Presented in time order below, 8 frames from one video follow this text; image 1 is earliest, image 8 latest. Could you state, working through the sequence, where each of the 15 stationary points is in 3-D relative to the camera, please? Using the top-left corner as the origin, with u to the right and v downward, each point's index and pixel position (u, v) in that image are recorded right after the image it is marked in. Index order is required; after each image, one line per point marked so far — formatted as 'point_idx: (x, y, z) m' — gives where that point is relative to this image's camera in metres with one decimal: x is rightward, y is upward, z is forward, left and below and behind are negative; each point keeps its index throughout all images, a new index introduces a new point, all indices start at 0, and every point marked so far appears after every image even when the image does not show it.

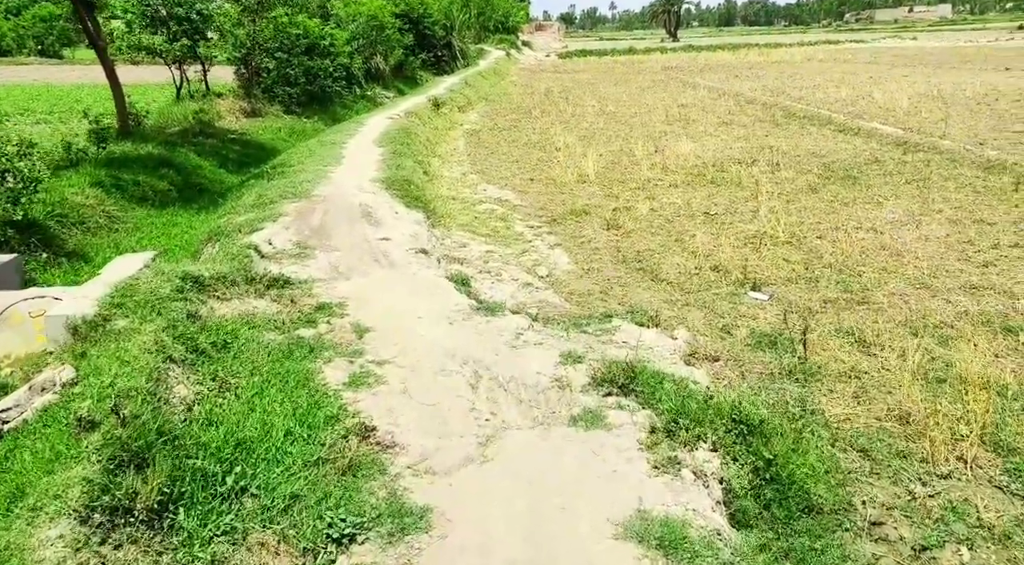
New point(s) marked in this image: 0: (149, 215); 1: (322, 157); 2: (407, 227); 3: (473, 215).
0: (-5.6, +1.0, +11.4) m
1: (-3.6, +2.4, +13.9) m
2: (-1.4, +0.7, +9.9) m
3: (-0.7, +1.1, +12.2) m
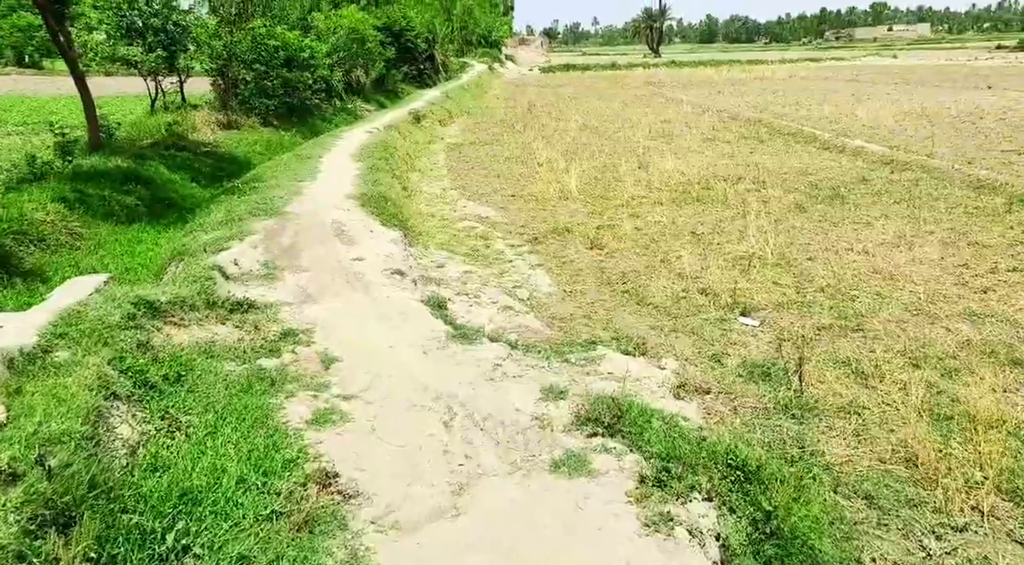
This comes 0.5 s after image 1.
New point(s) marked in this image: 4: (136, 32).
0: (-5.9, +0.7, +10.9) m
1: (-4.0, +2.0, +13.5) m
2: (-1.7, +0.5, +9.5) m
3: (-1.0, +0.8, +11.8) m
4: (-9.9, +6.6, +19.2) m
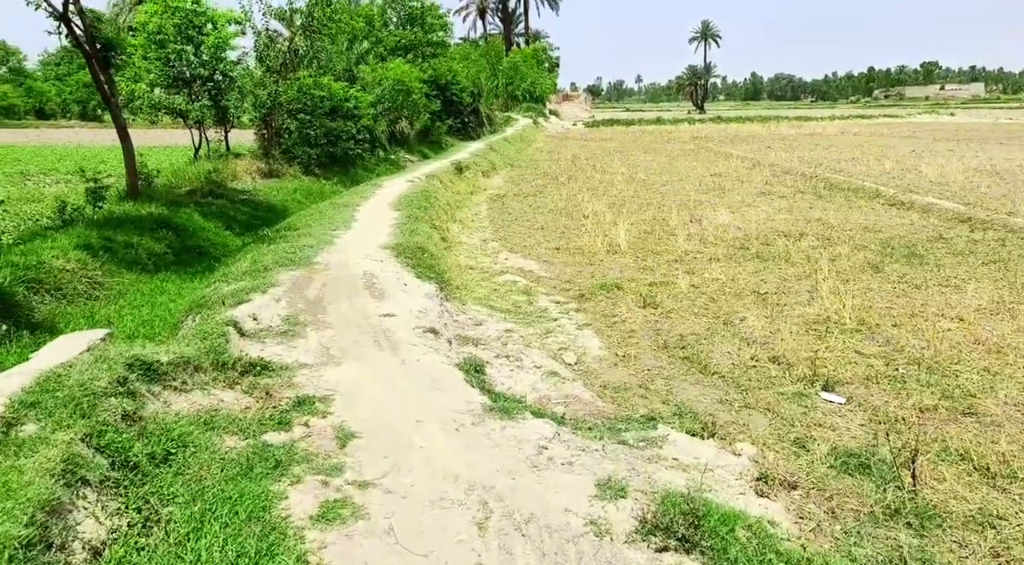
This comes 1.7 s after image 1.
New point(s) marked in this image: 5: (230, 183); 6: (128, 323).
0: (-5.3, 0.0, +10.3) m
1: (-3.2, +1.1, +12.9) m
2: (-1.1, -0.2, +8.7) m
3: (-0.3, -0.1, +11.0) m
4: (-8.7, +5.3, +19.2) m
5: (-7.0, +2.4, +18.0) m
6: (-4.5, -0.5, +8.5) m
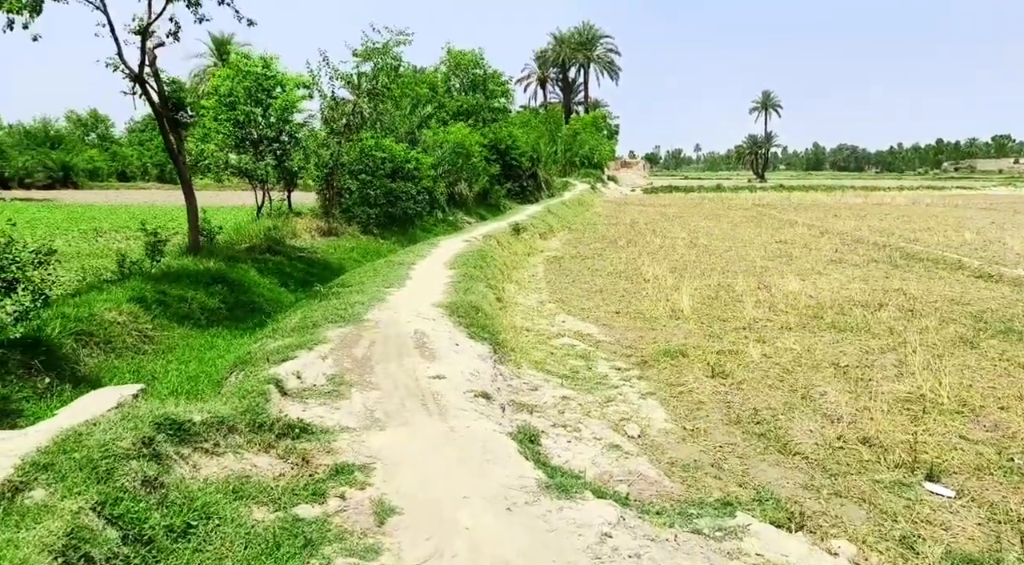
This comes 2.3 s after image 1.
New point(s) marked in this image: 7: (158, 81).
0: (-4.5, -0.8, +10.1) m
1: (-2.2, +0.1, +12.6) m
2: (-0.5, -0.9, +8.2) m
3: (+0.5, -1.0, +10.4) m
4: (-7.1, +3.8, +19.7) m
5: (-5.5, +1.0, +18.1) m
6: (-3.8, -1.1, +8.2) m
7: (-7.3, +4.1, +15.0) m
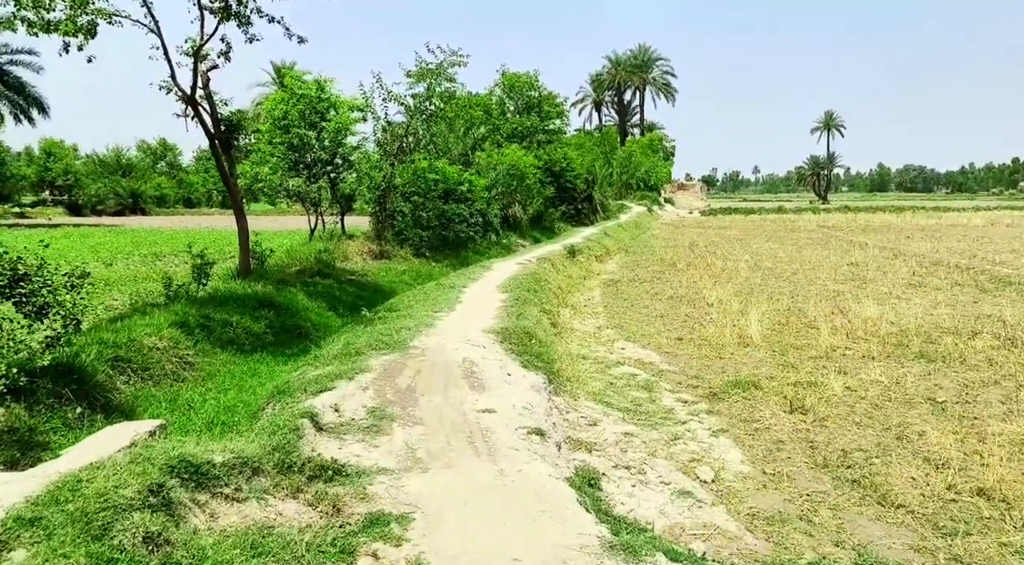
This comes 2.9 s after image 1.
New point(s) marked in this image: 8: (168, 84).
0: (-3.8, -1.1, +9.8) m
1: (-1.2, -0.3, +12.1) m
2: (+0.1, -1.2, +7.5) m
3: (+1.3, -1.3, +9.7) m
4: (-5.6, +3.2, +19.6) m
5: (-4.2, +0.5, +17.9) m
6: (-3.3, -1.4, +7.8) m
7: (-6.2, +3.7, +14.9) m
8: (-6.5, +3.8, +13.9) m
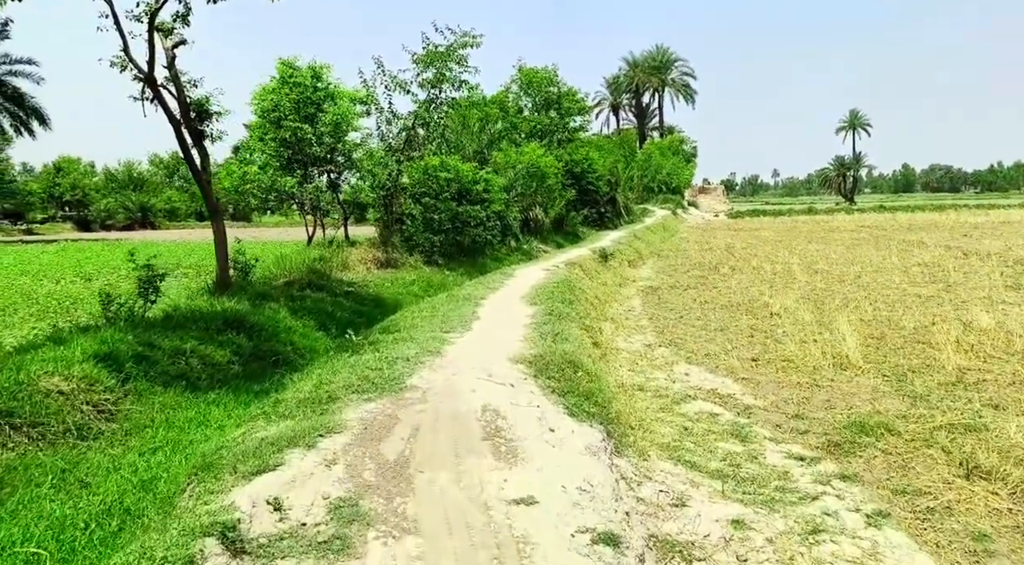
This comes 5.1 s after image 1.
0: (-3.4, -1.2, +7.2) m
1: (-0.8, -0.5, +9.5) m
2: (+0.4, -1.2, +4.9) m
3: (+1.7, -1.4, +7.0) m
4: (-5.1, +2.9, +17.2) m
5: (-3.6, +0.2, +15.4) m
6: (-2.9, -1.5, +5.3) m
7: (-5.7, +3.4, +12.5) m
8: (-6.1, +3.5, +11.5) m
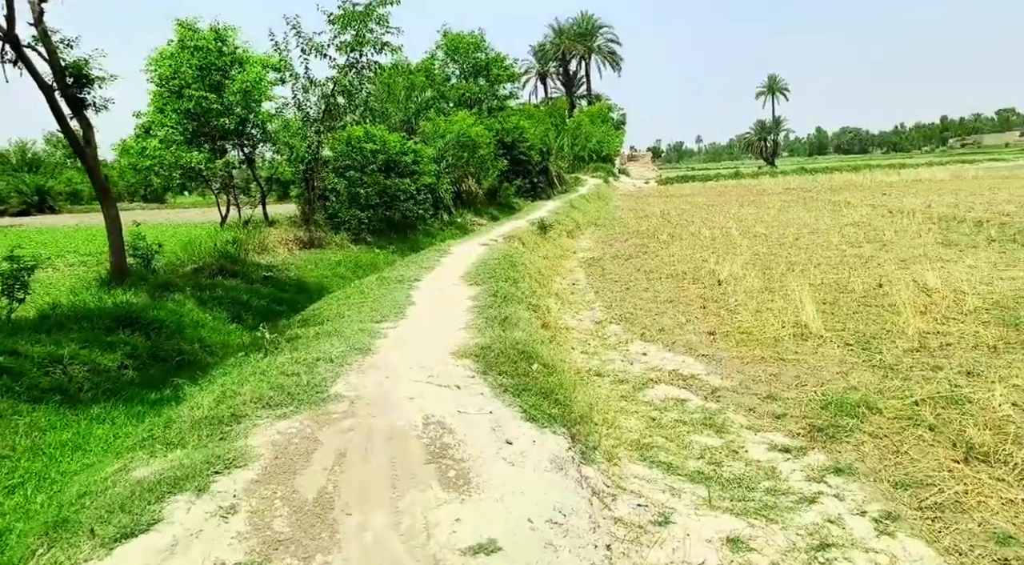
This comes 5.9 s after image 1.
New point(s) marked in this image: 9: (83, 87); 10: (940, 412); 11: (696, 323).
0: (-3.9, -1.2, +6.0) m
1: (-1.5, -0.3, +8.4) m
2: (+0.1, -1.1, +4.0) m
3: (+1.2, -1.2, +6.2) m
4: (-6.6, +3.2, +15.6) m
5: (-4.9, +0.5, +14.0) m
6: (-3.2, -1.5, +4.1) m
7: (-6.9, +3.5, +10.8) m
8: (-7.2, +3.6, +9.8) m
9: (-6.6, +3.0, +11.4) m
10: (+3.6, -1.1, +6.1) m
11: (+2.7, -0.6, +10.4) m
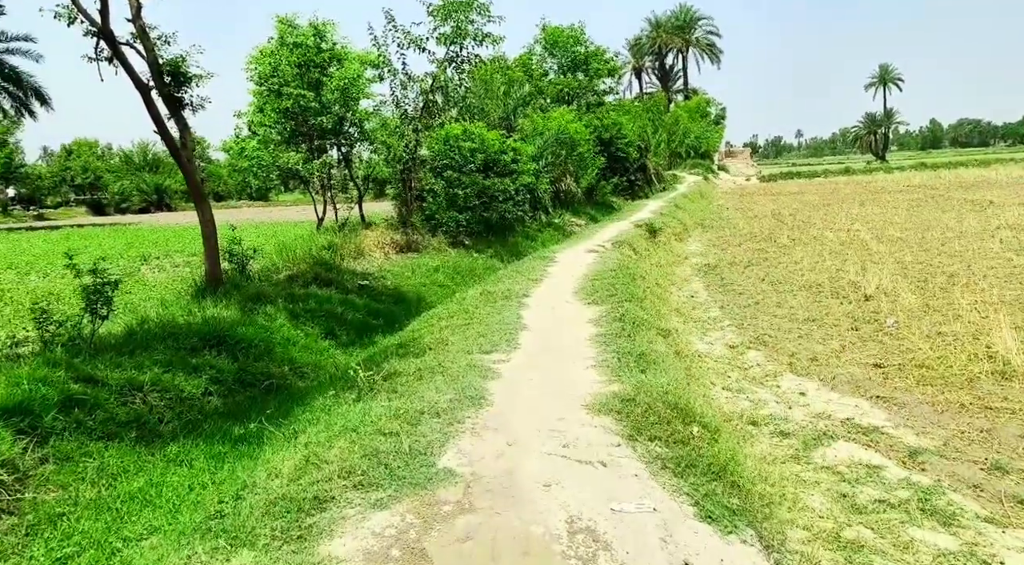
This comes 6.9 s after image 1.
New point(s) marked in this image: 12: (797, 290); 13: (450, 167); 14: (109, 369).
0: (-2.9, -1.4, +5.2) m
1: (-0.3, -0.5, +7.3) m
2: (+0.9, -1.4, +2.7) m
3: (+2.2, -1.4, +4.8) m
4: (-4.3, +3.1, +15.0) m
5: (-2.9, +0.4, +13.2) m
6: (-2.4, -1.7, +3.2) m
7: (-5.2, +3.4, +10.3) m
8: (-5.6, +3.5, +9.3) m
9: (-4.9, +2.9, +10.8) m
10: (+4.5, -1.4, +4.3) m
11: (+4.1, -0.8, +8.8) m
12: (+5.1, -0.1, +13.1) m
13: (-1.5, +2.8, +17.7) m
14: (-3.5, -0.7, +6.4) m
